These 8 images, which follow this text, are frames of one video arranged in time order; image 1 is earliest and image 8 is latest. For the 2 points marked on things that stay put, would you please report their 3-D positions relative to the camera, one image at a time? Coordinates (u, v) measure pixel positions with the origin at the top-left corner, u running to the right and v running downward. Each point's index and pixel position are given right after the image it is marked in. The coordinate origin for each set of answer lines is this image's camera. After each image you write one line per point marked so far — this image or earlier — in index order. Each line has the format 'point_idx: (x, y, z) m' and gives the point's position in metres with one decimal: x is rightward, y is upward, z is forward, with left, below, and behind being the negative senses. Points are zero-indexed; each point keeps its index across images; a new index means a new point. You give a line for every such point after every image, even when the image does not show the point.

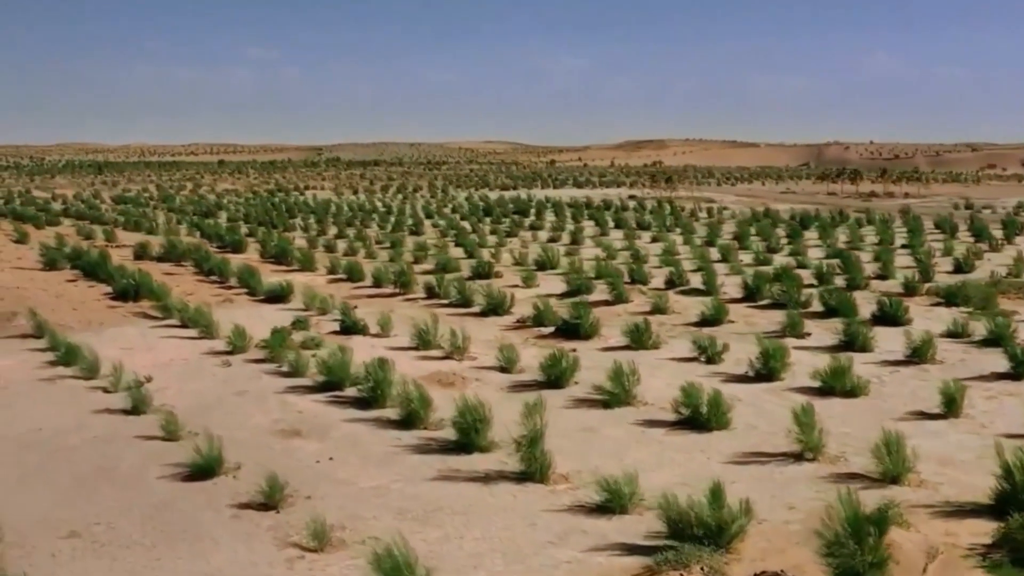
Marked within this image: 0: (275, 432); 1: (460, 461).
0: (-3.9, -2.4, +11.2) m
1: (-0.8, -2.6, +10.3) m
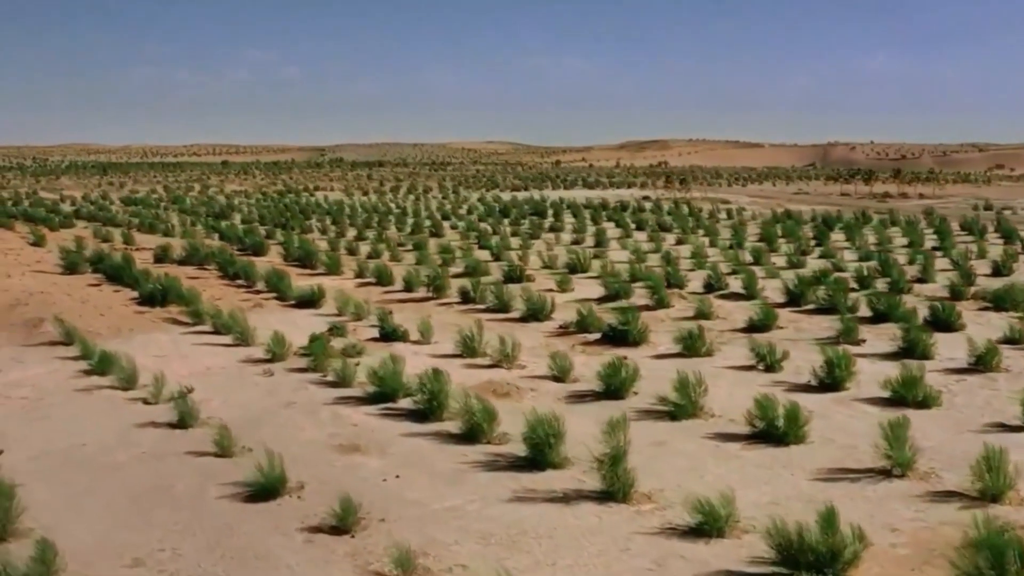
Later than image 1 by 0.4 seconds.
0: (-2.8, -2.5, +10.6) m
1: (+0.3, -2.8, +9.8) m
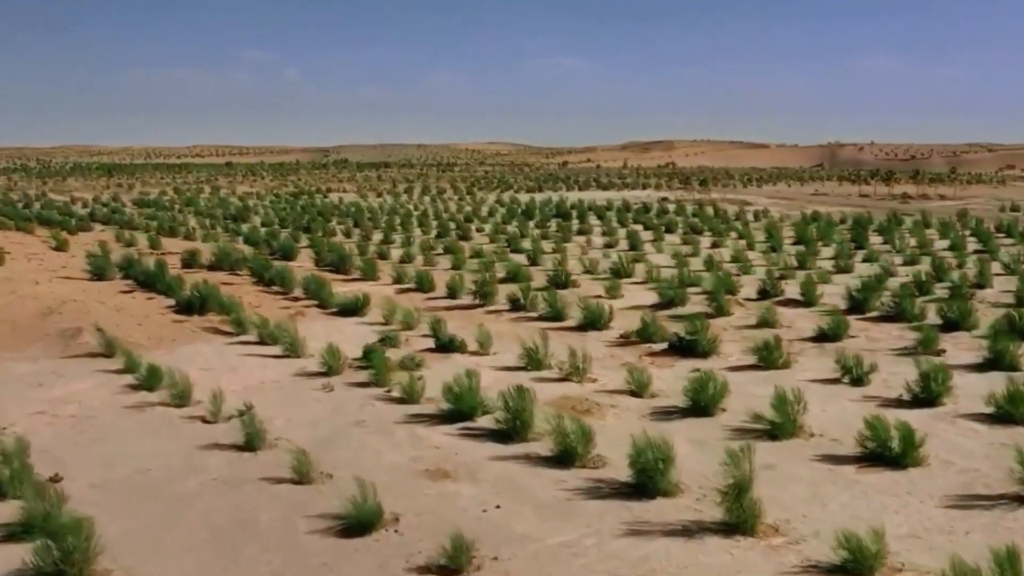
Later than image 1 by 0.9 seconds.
0: (-1.3, -2.7, +9.8) m
1: (+1.8, -2.9, +9.0) m
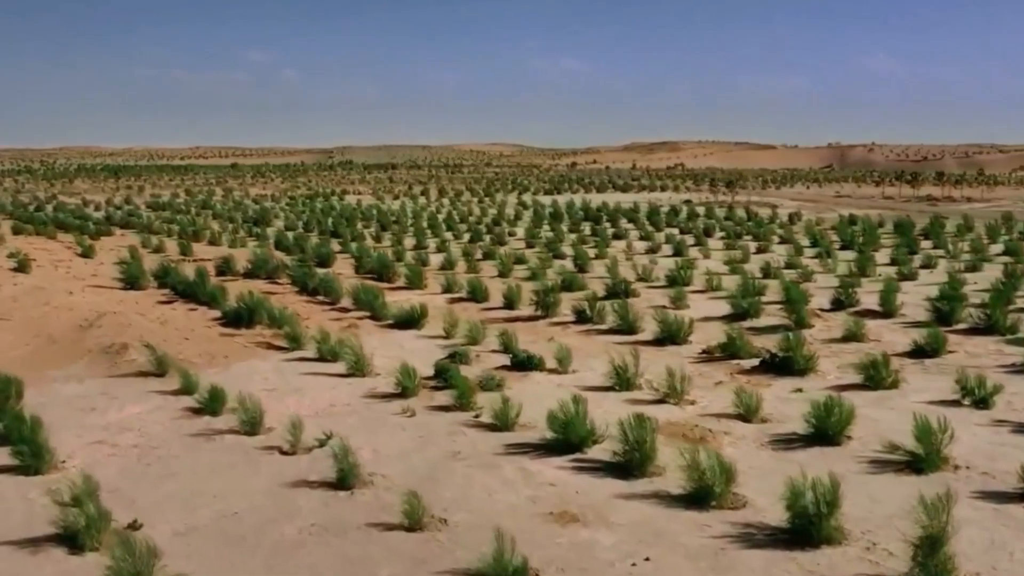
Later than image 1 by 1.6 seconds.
0: (+0.4, -2.9, +8.7) m
1: (+3.5, -3.2, +7.9) m
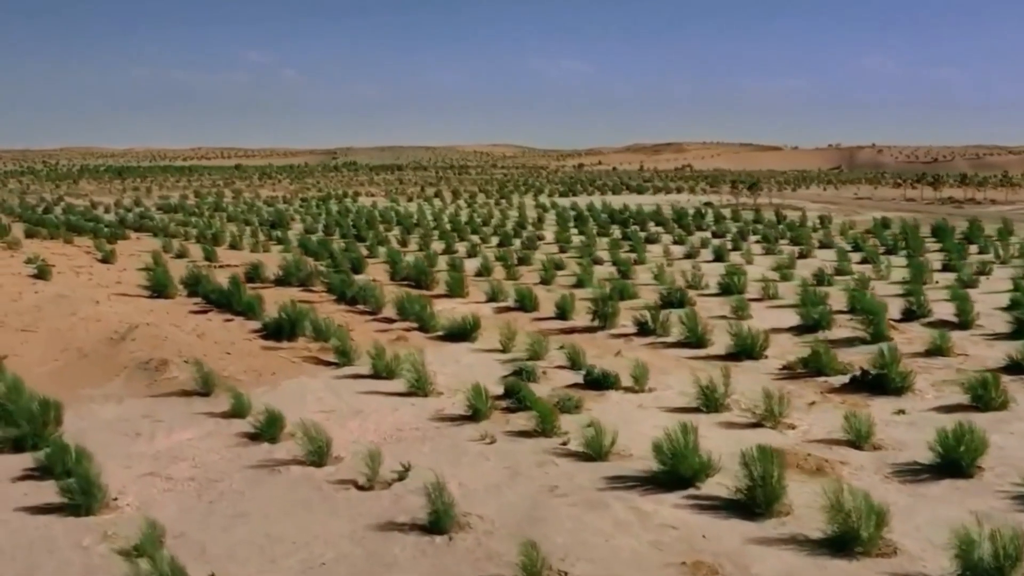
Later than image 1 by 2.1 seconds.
0: (+1.8, -3.1, +7.6) m
1: (+4.9, -3.4, +6.8) m
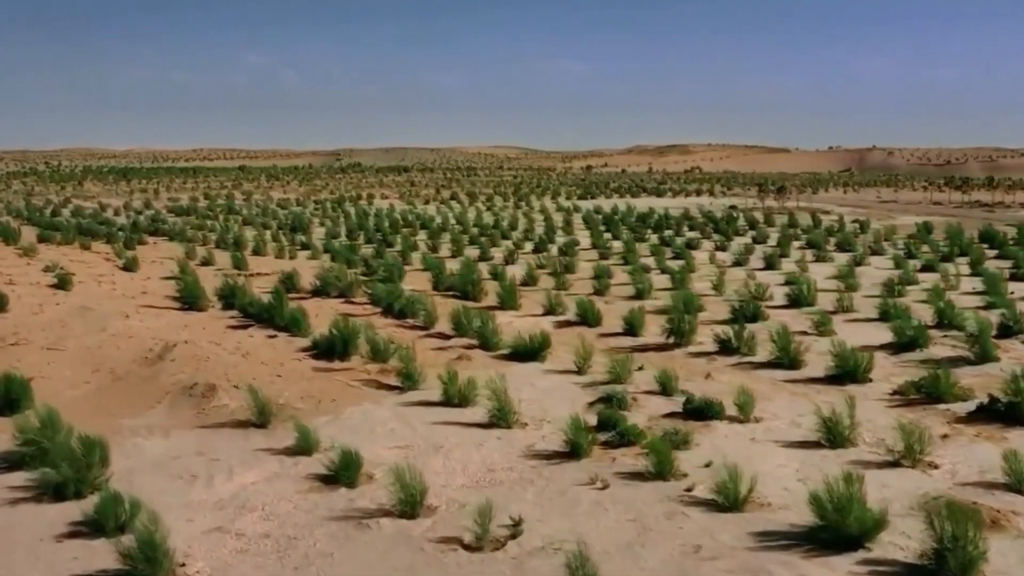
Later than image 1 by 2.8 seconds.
0: (+3.4, -3.4, +6.2) m
1: (+6.5, -3.7, +5.4) m
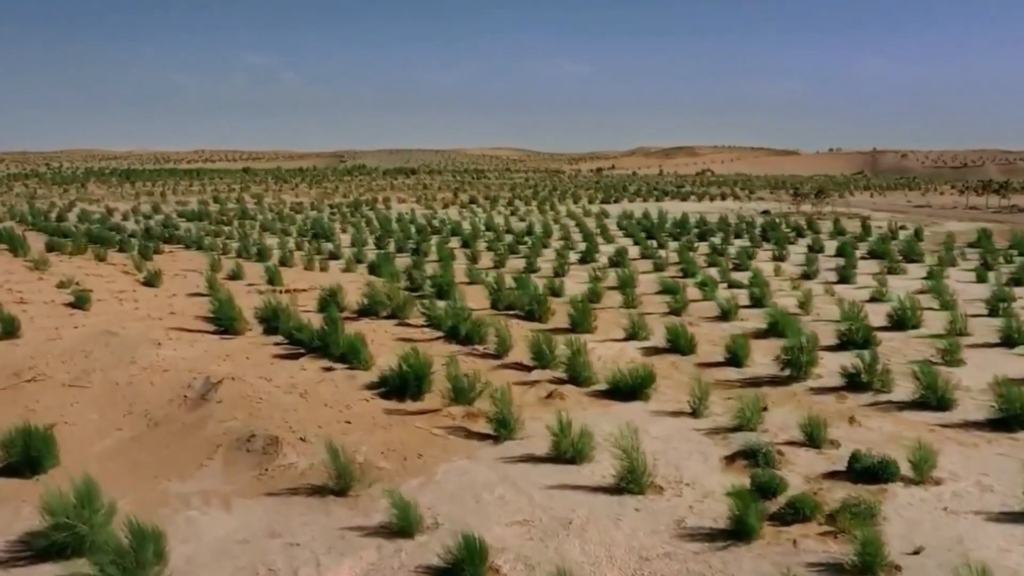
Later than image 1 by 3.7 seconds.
0: (+5.2, -3.9, +4.1) m
1: (+8.3, -4.1, +3.3) m
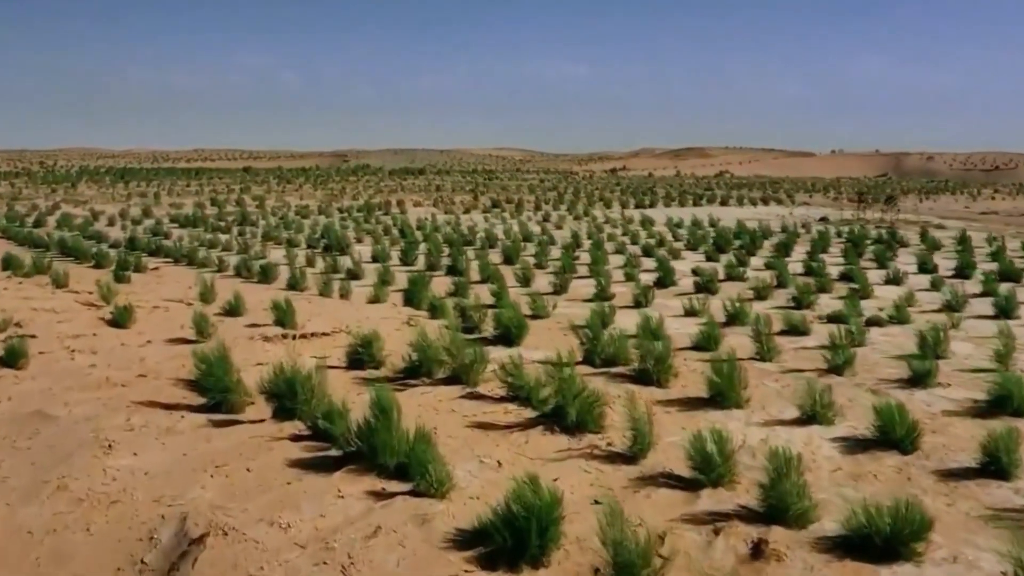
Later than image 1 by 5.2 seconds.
0: (+7.2, -4.8, -0.9) m
1: (+10.3, -5.1, -1.7) m
